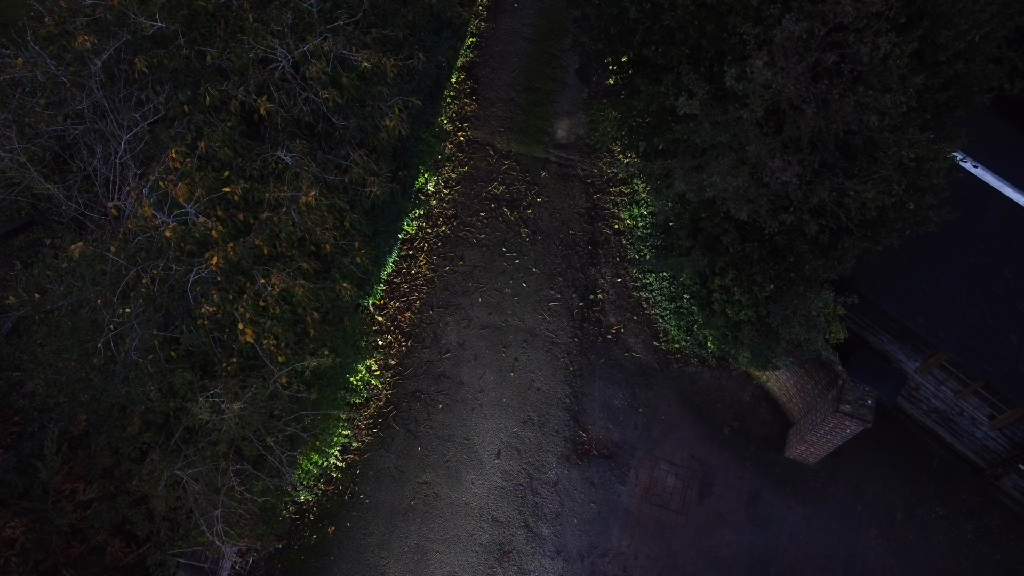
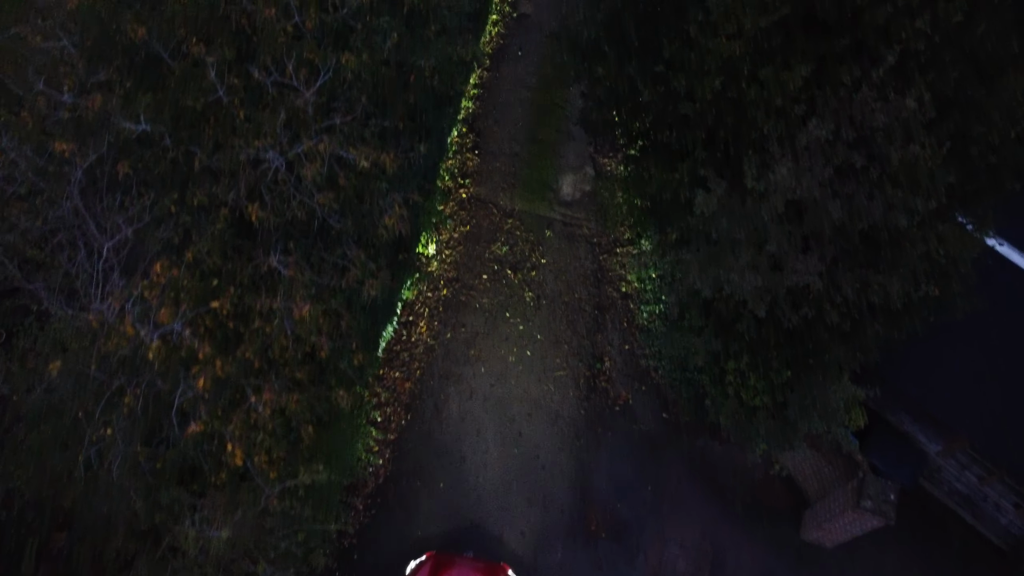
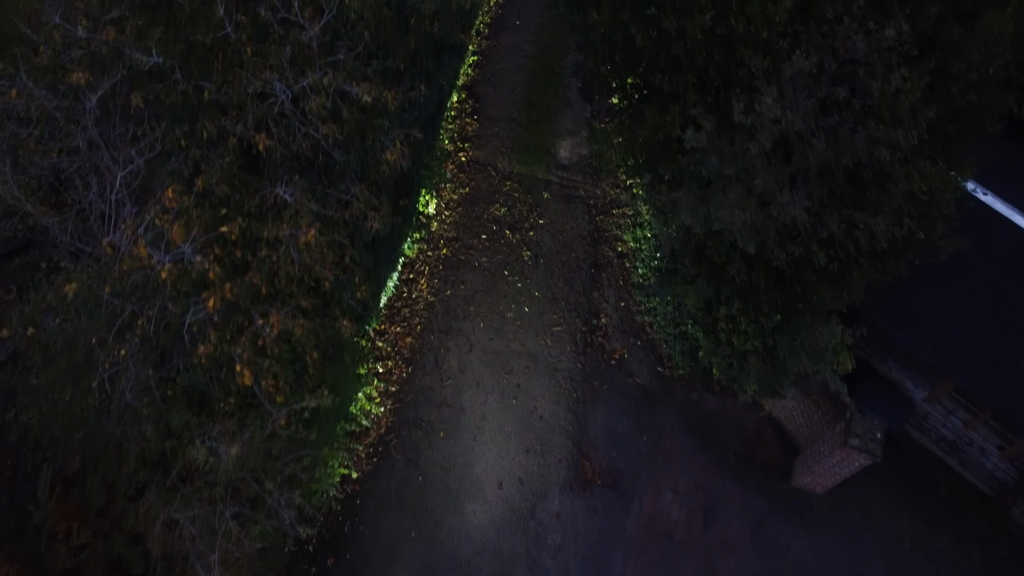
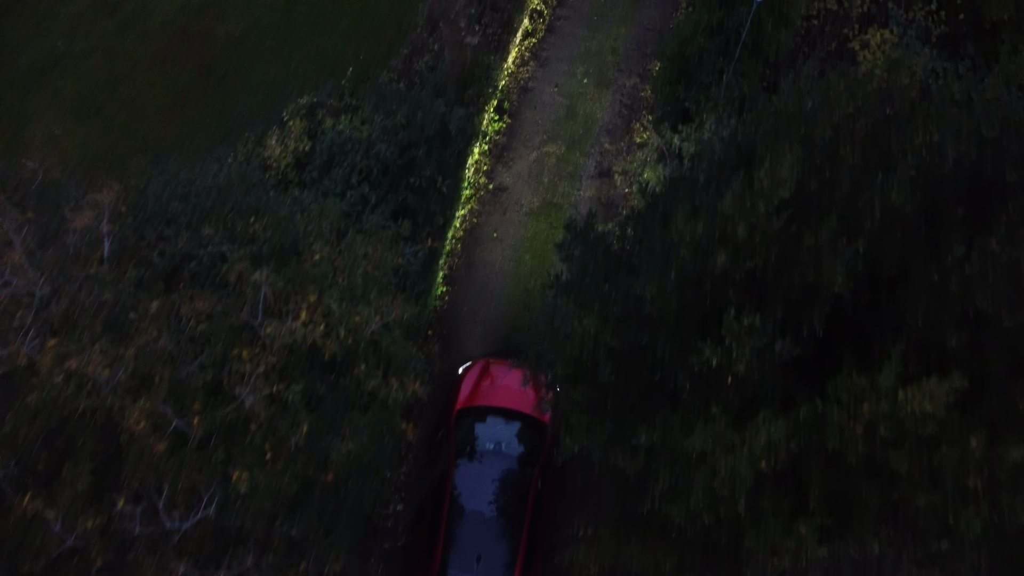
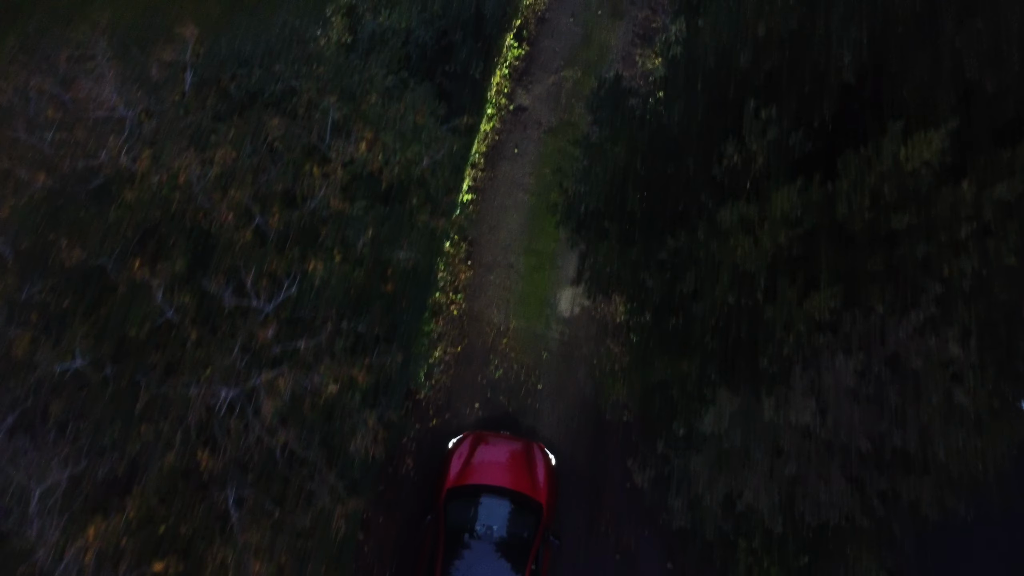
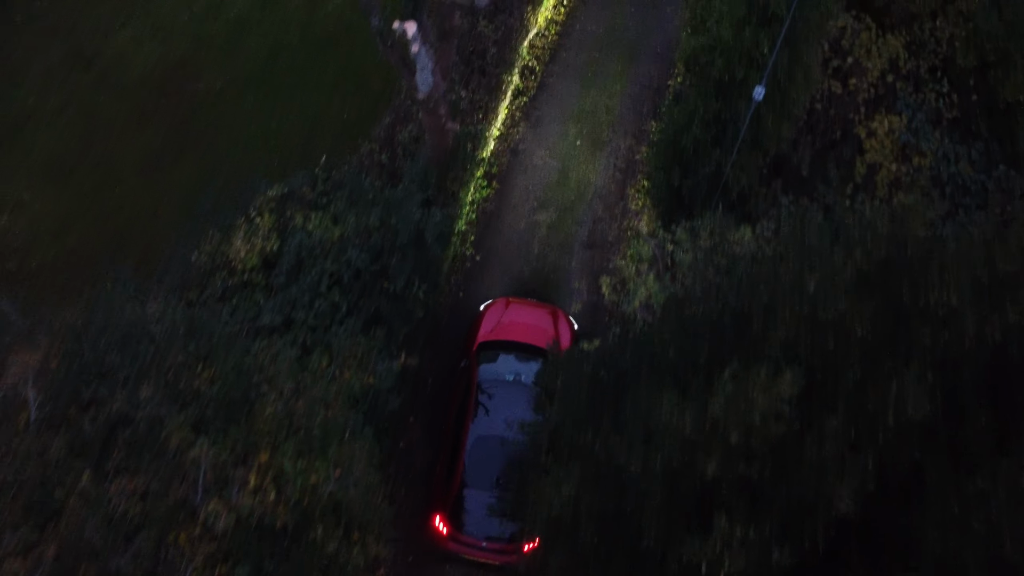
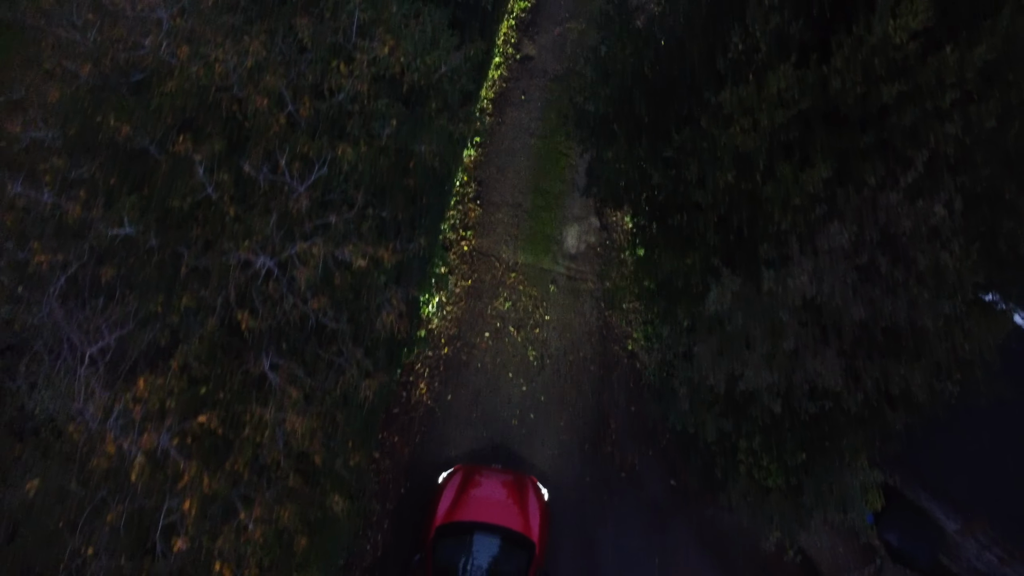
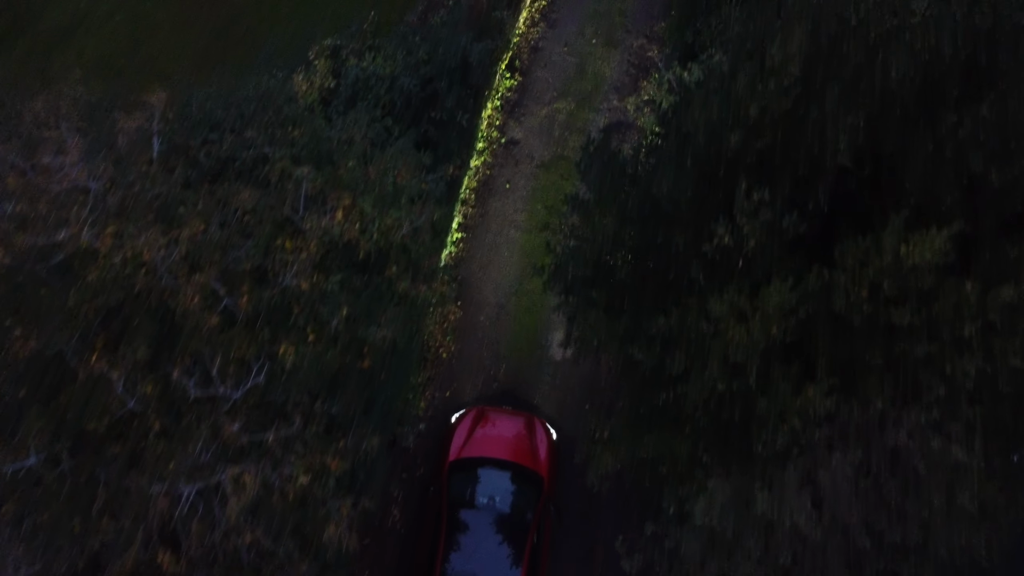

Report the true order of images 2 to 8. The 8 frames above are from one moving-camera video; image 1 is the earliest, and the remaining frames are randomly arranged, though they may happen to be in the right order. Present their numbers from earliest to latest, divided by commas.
3, 2, 7, 5, 8, 4, 6
